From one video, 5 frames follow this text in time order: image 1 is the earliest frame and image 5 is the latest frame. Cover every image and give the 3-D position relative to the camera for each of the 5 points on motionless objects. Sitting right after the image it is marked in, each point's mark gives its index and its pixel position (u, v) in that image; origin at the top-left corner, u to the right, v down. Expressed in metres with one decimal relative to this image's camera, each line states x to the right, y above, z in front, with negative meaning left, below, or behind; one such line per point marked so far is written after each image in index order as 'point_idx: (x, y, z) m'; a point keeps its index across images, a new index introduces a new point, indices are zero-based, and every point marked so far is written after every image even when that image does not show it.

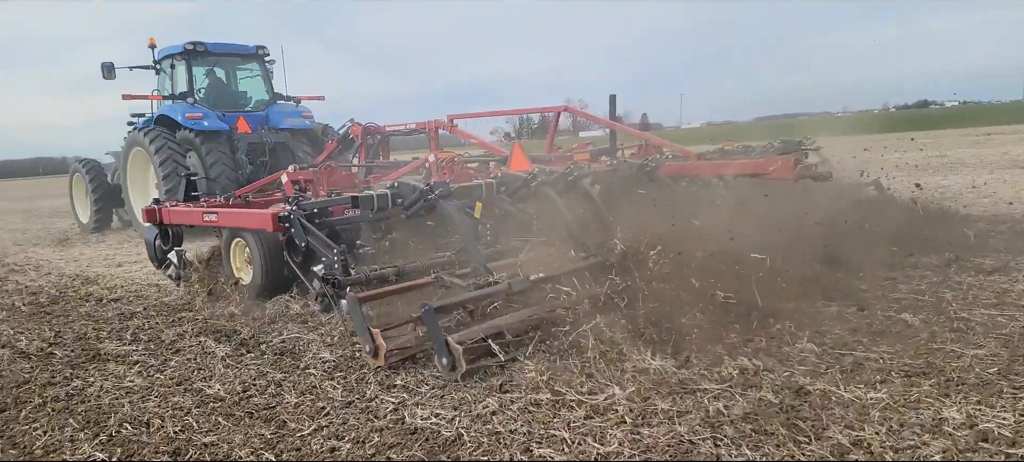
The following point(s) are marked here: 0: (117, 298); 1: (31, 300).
0: (-5.0, -0.9, +8.1) m
1: (-6.4, -0.9, +8.4) m
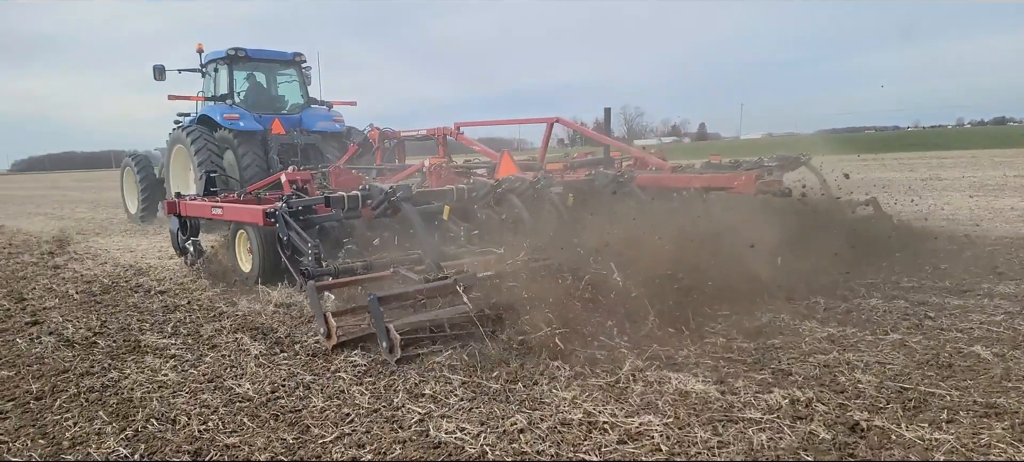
0: (-4.5, -0.8, +8.2) m
1: (-5.9, -0.8, +8.7) m
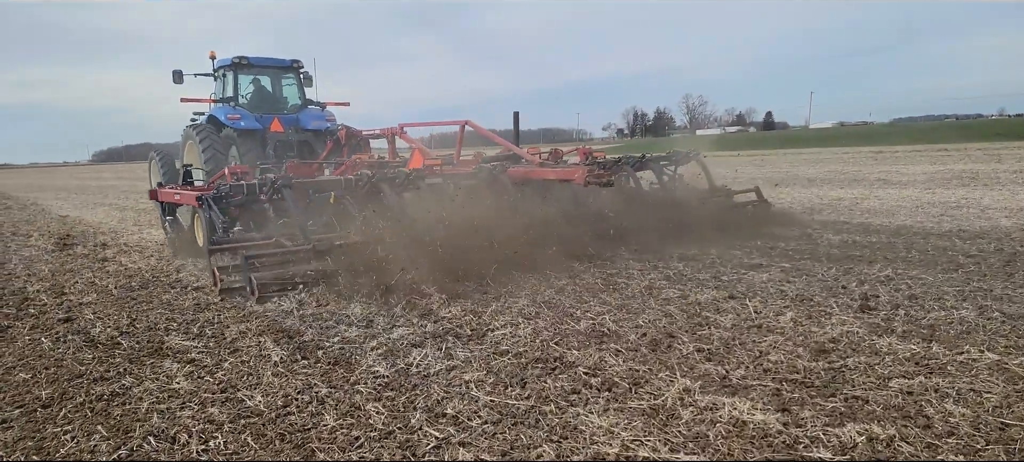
0: (-4.0, -0.7, +8.1) m
1: (-5.3, -0.7, +8.6) m
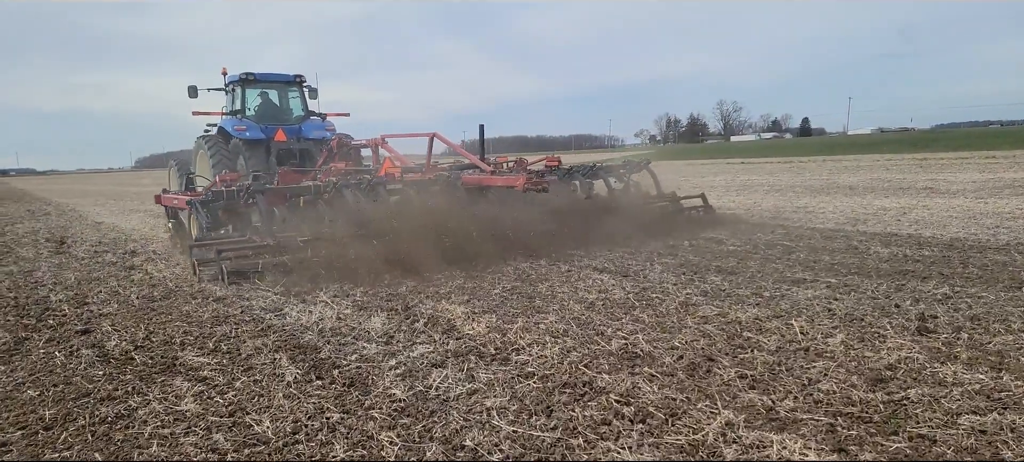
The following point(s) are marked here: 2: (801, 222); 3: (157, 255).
0: (-3.7, -0.8, +7.9) m
1: (-4.9, -0.8, +8.5) m
2: (+4.3, +0.1, +9.5) m
3: (-6.3, -0.4, +11.2) m
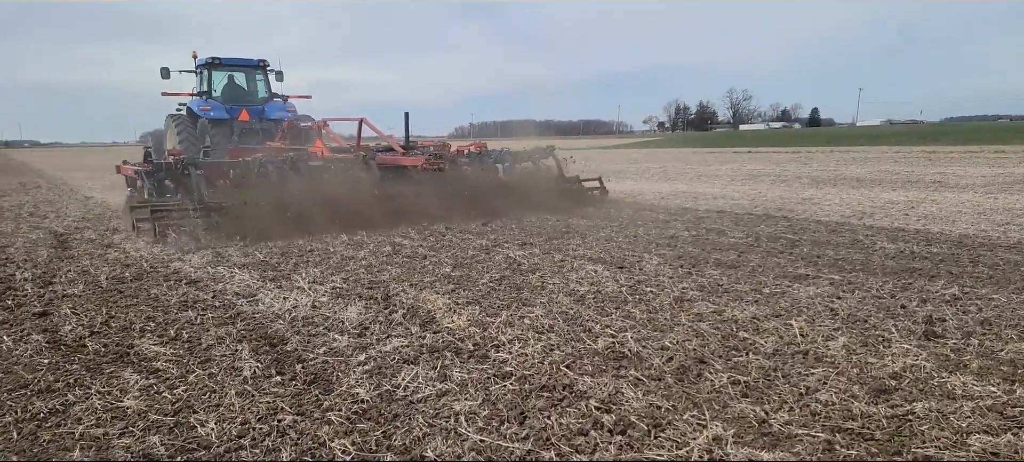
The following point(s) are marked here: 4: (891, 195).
0: (-3.9, -0.6, +7.5) m
1: (-5.1, -0.5, +8.1) m
2: (+4.2, +0.2, +9.1) m
3: (-6.5, 0.0, +10.9) m
4: (+7.1, +0.6, +12.0) m
